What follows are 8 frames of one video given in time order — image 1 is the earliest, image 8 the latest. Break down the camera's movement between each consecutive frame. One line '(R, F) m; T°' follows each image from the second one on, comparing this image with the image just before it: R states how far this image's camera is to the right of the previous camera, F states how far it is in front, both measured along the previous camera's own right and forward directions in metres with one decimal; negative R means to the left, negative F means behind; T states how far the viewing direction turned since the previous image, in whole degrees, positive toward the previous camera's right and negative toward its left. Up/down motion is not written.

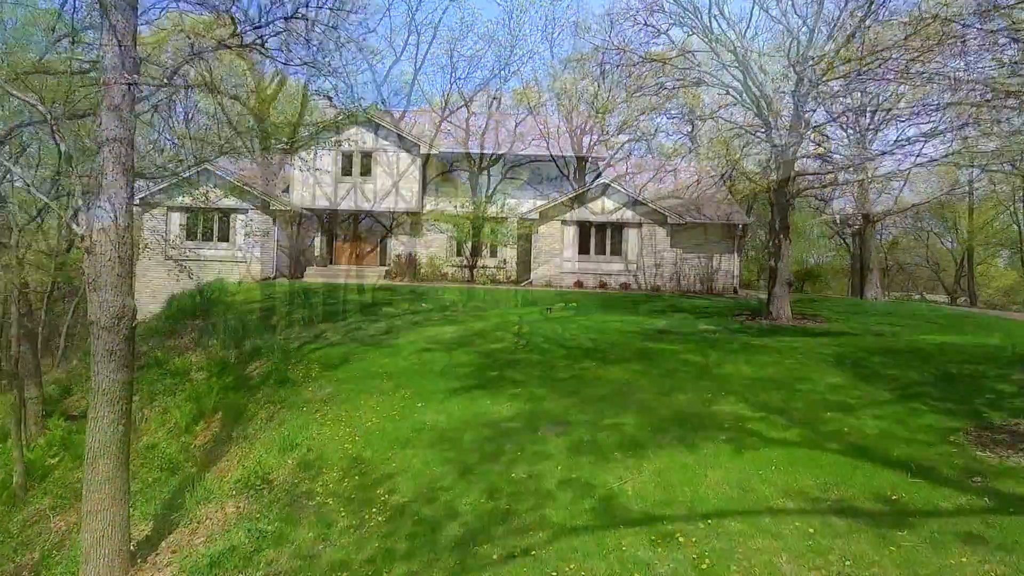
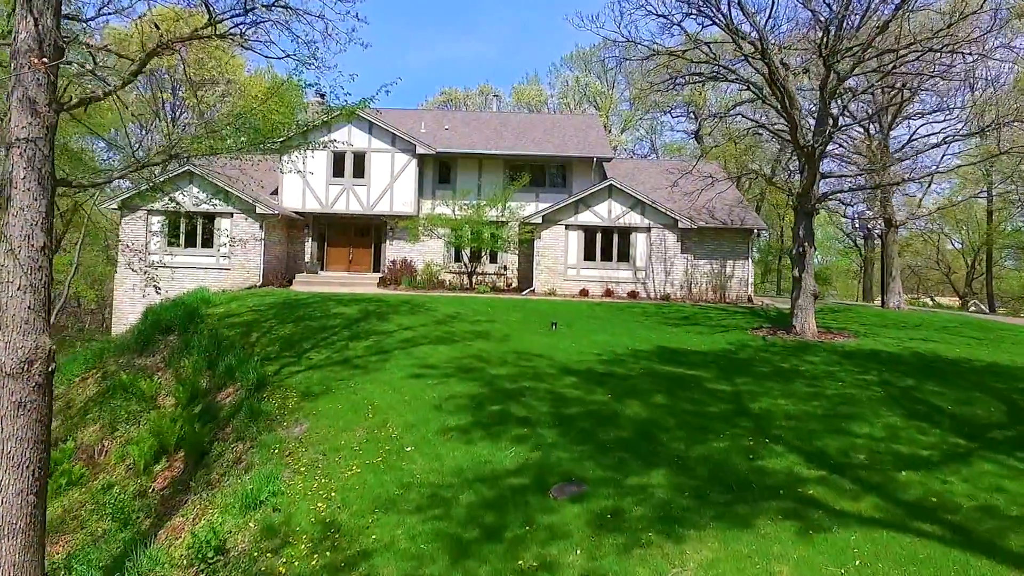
(0.0, +1.3) m; 0°
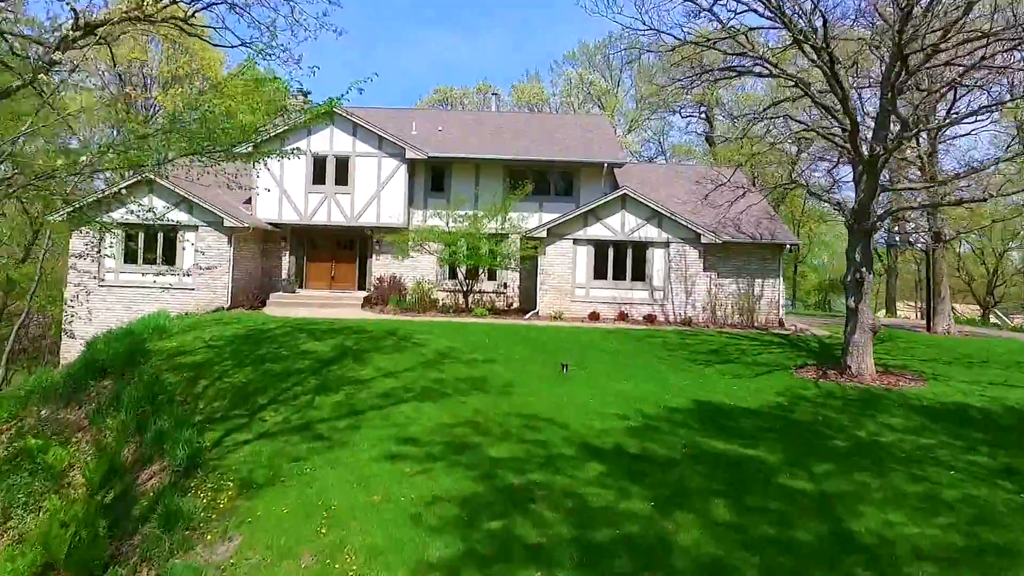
(-0.1, +2.4) m; 0°
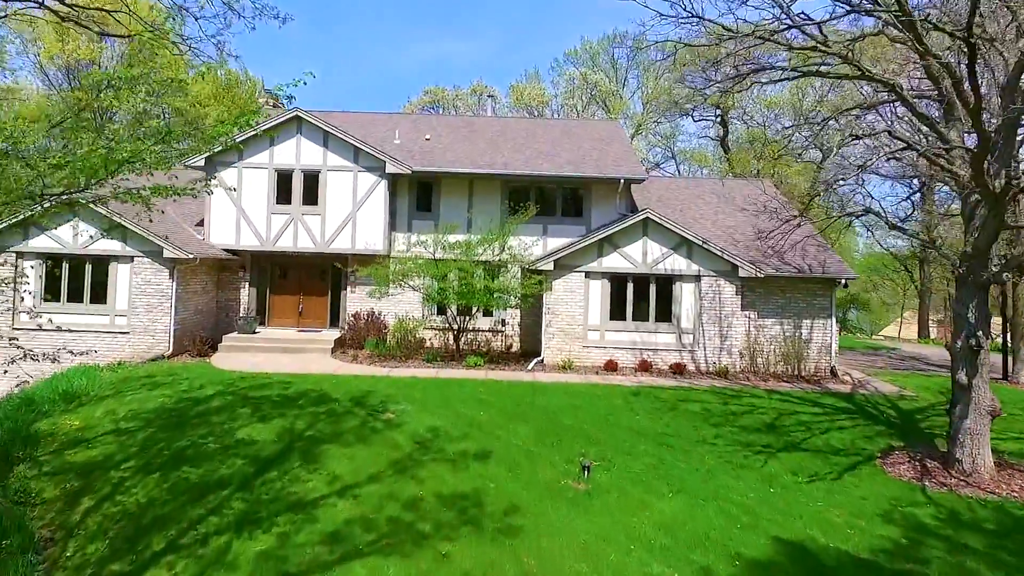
(-0.1, +3.2) m; 0°
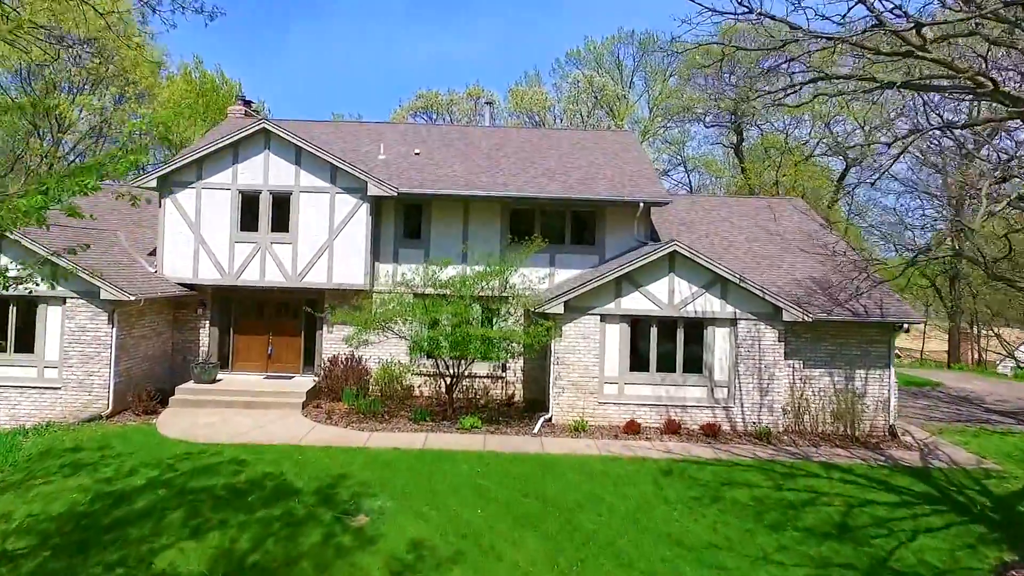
(-0.1, +2.4) m; 0°
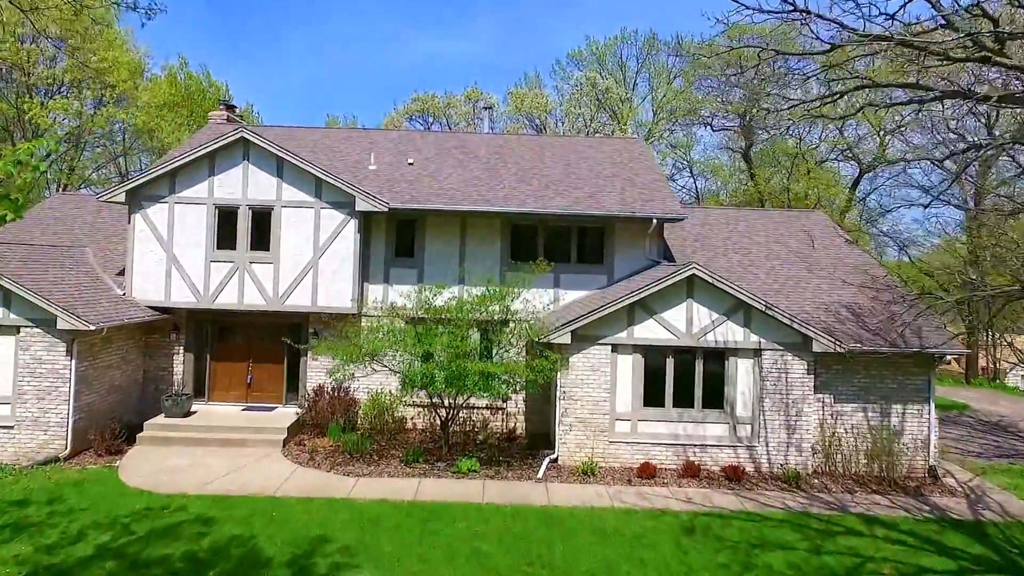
(-0.1, +1.3) m; 0°
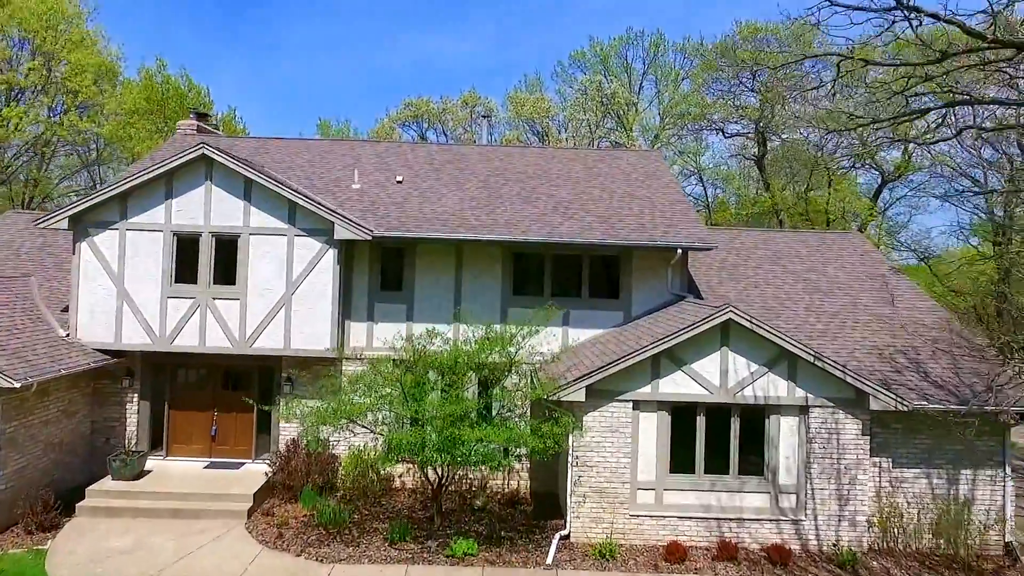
(-0.1, +1.8) m; 0°
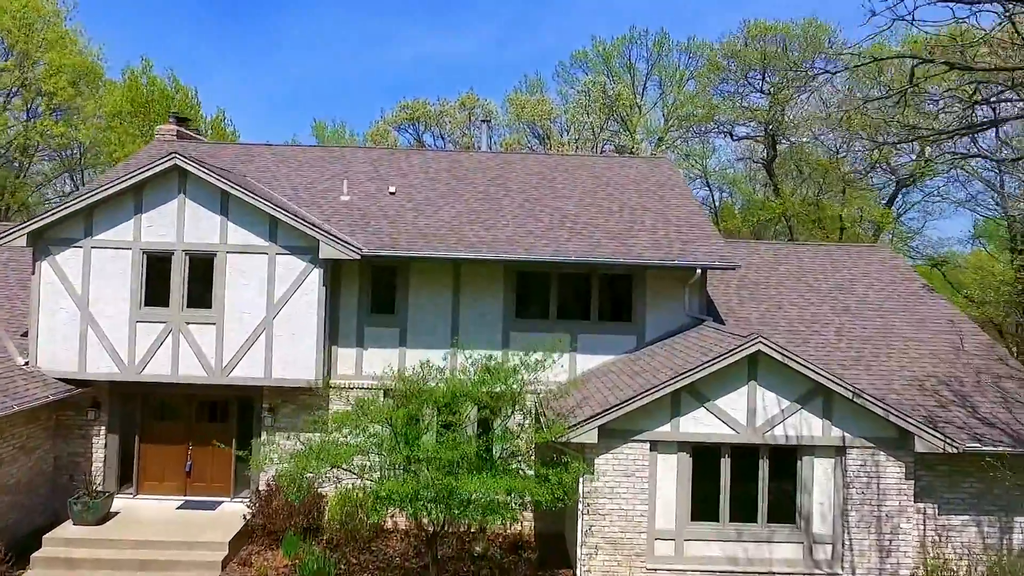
(-0.1, +1.1) m; 0°
